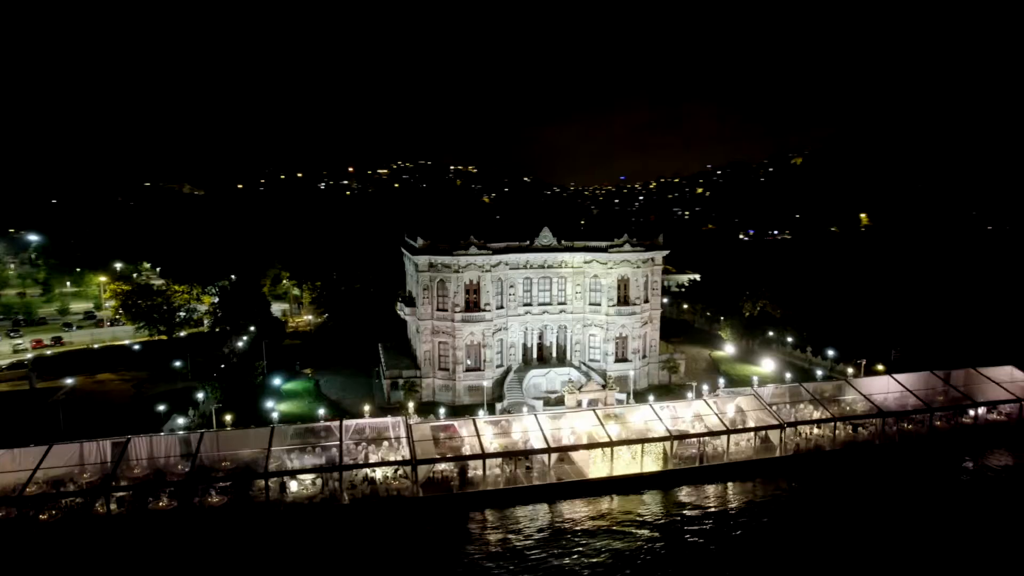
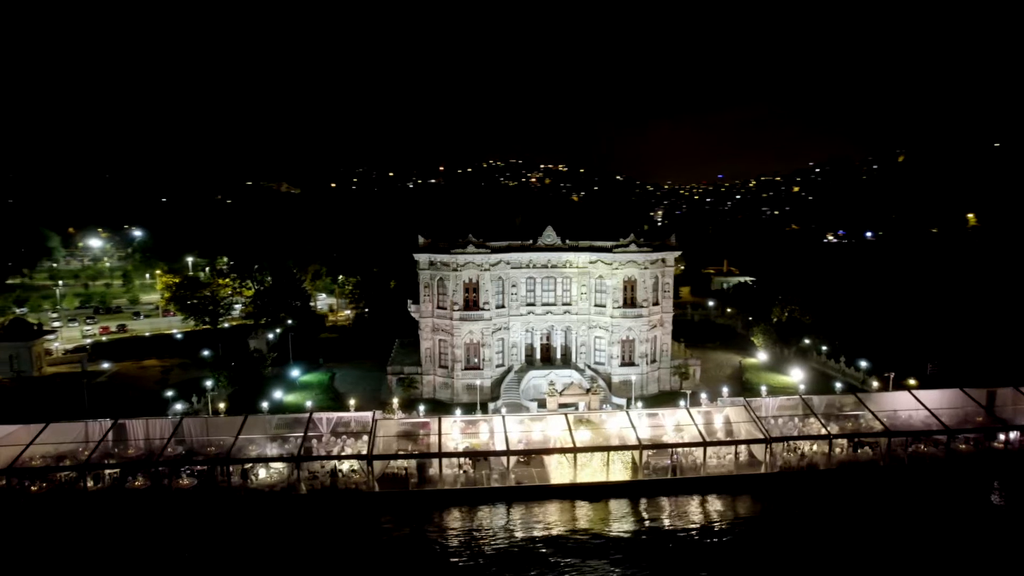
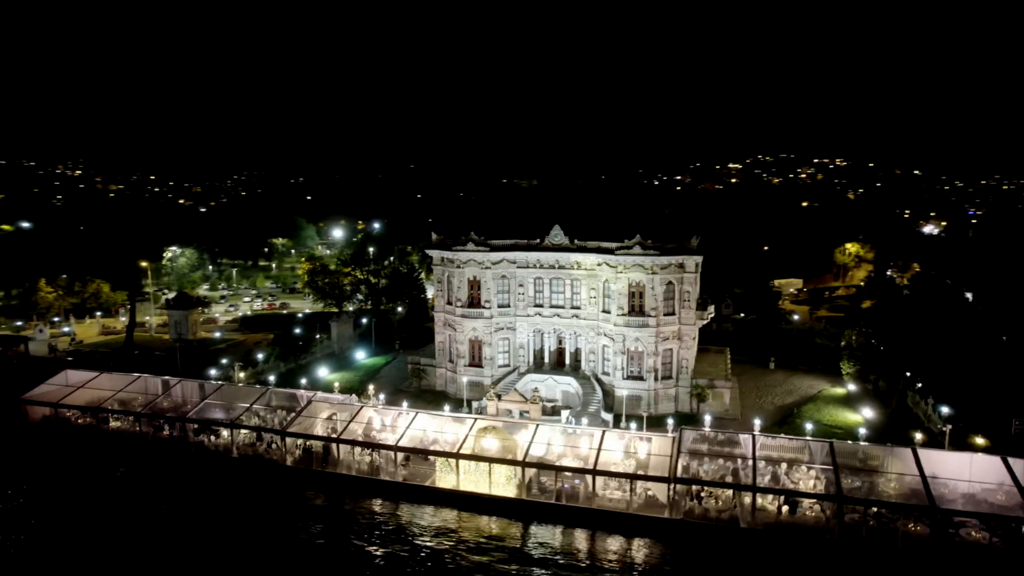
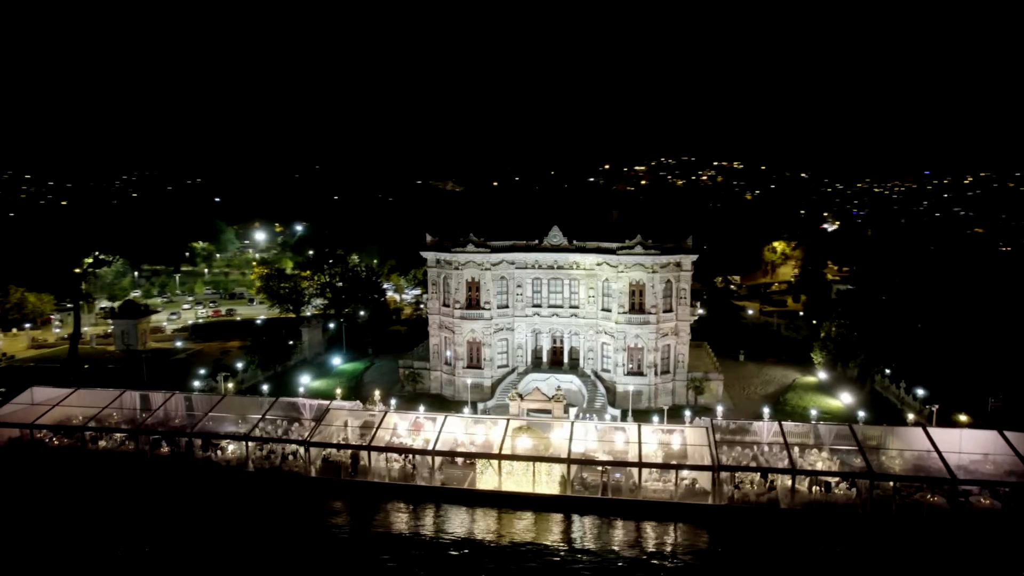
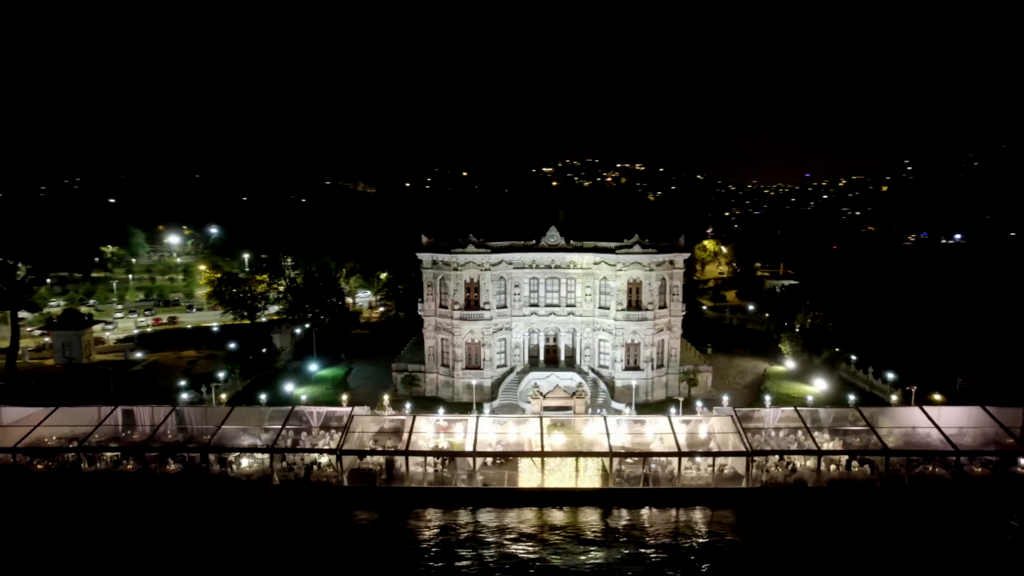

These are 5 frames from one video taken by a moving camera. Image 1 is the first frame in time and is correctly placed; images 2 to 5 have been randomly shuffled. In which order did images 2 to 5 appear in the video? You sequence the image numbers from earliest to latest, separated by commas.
2, 5, 4, 3
